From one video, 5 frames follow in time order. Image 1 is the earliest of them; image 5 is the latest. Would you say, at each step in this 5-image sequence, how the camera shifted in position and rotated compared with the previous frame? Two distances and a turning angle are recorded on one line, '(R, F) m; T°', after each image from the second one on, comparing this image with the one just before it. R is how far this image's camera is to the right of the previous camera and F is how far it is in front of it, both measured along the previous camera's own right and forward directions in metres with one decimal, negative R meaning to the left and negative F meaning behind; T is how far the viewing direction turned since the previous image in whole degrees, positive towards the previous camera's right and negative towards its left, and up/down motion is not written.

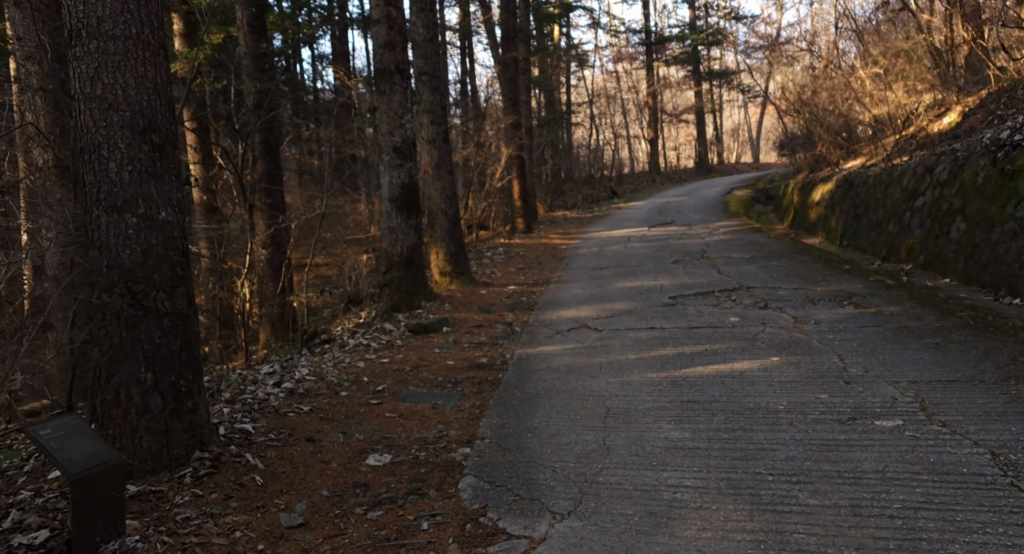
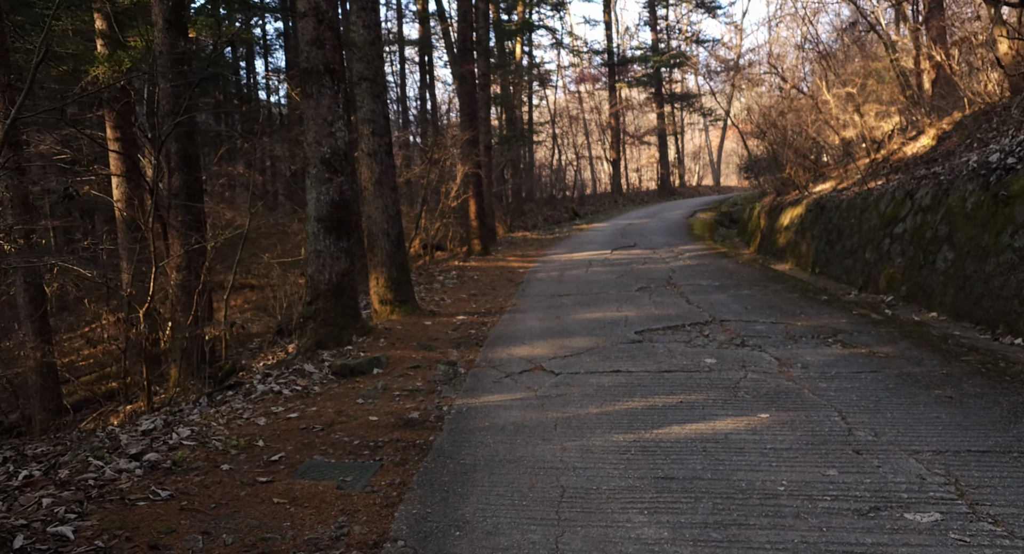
(+0.2, +1.3) m; +2°
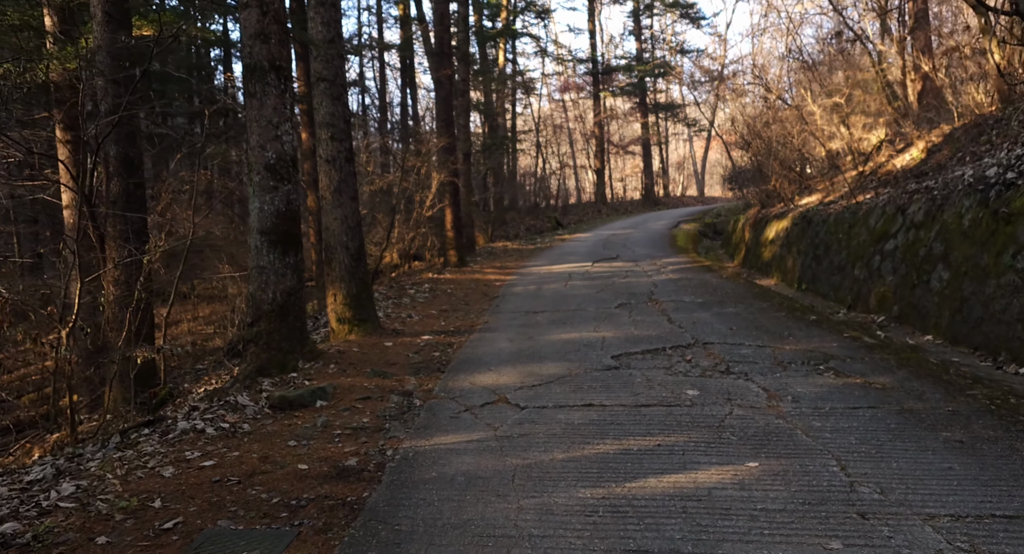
(+0.2, +0.8) m; +1°
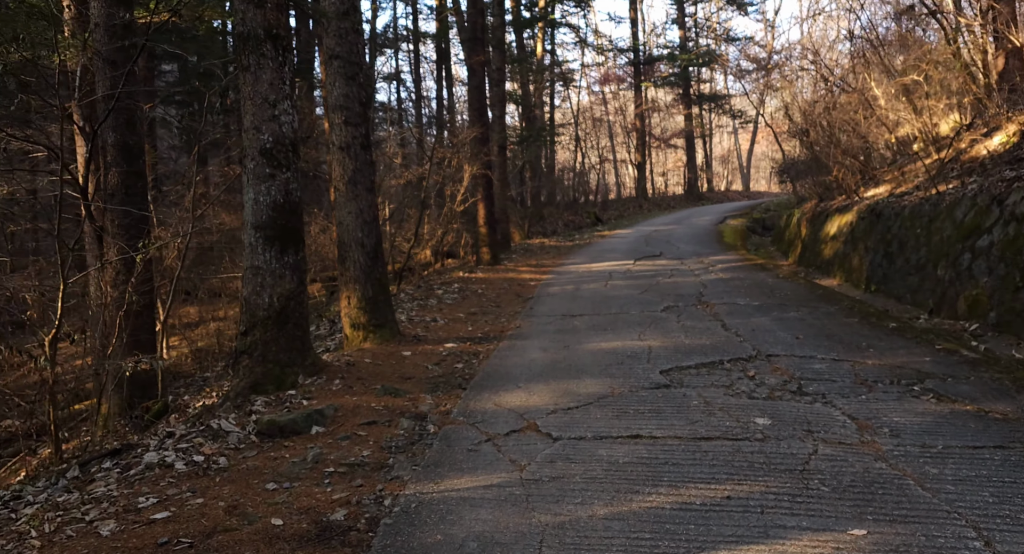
(0.0, +1.2) m; -2°
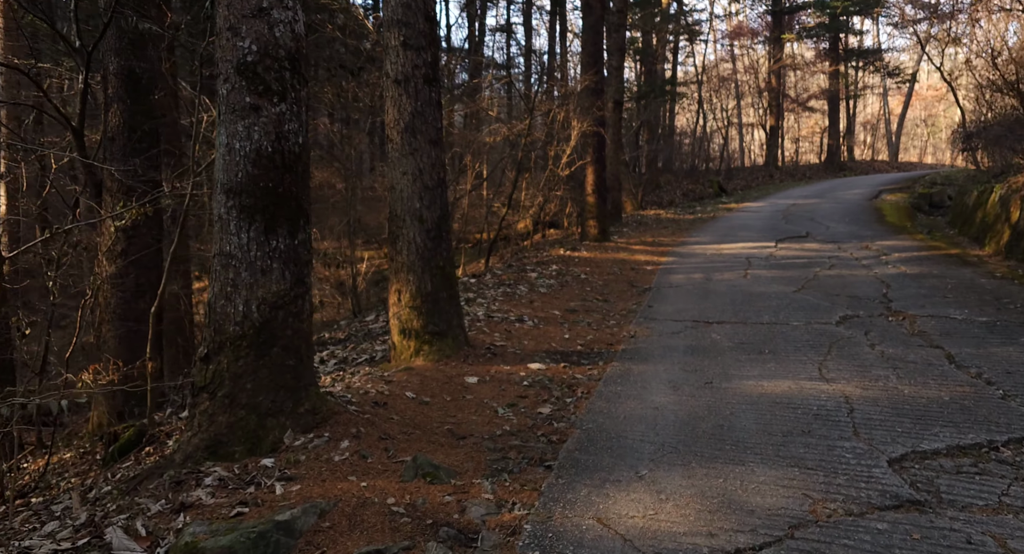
(-0.1, +3.0) m; -7°
